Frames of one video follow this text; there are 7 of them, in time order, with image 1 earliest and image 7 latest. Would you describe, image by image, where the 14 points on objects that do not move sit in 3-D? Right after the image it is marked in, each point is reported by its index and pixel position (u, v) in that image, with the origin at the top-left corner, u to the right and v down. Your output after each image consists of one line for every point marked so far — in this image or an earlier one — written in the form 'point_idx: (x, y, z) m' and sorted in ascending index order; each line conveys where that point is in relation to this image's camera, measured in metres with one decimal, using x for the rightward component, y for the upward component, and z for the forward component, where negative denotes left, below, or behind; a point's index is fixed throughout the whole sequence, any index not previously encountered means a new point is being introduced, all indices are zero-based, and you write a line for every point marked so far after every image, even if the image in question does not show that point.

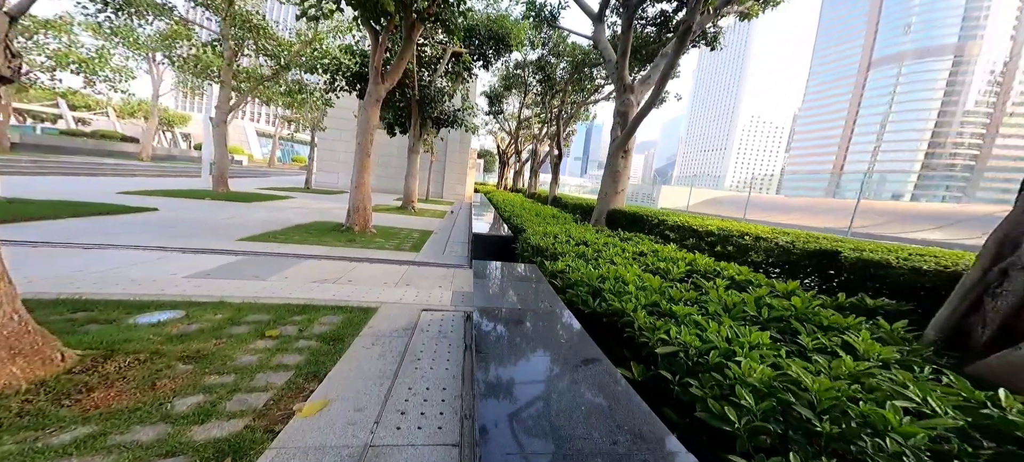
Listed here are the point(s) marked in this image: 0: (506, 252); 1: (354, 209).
0: (-0.1, -0.4, +6.2) m
1: (-3.4, +0.4, +7.6) m
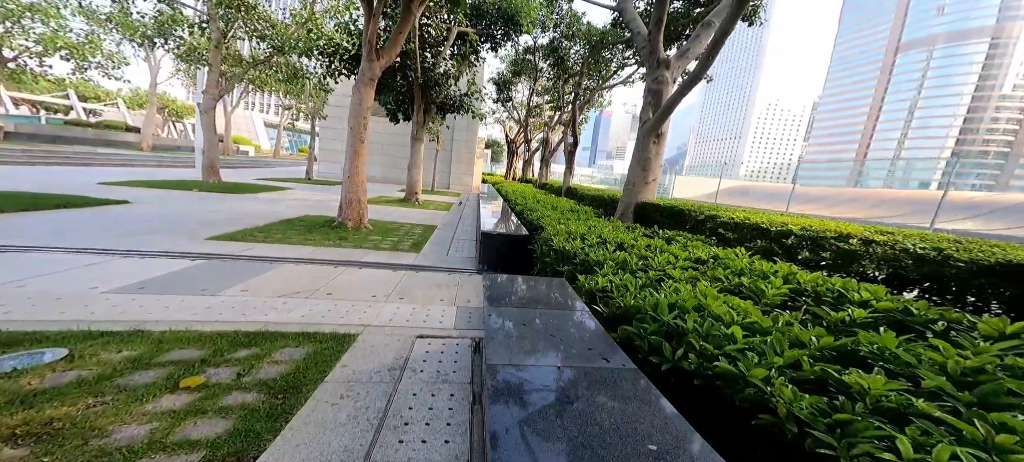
0: (+0.1, -0.4, +5.2) m
1: (-3.2, +0.5, +6.7) m
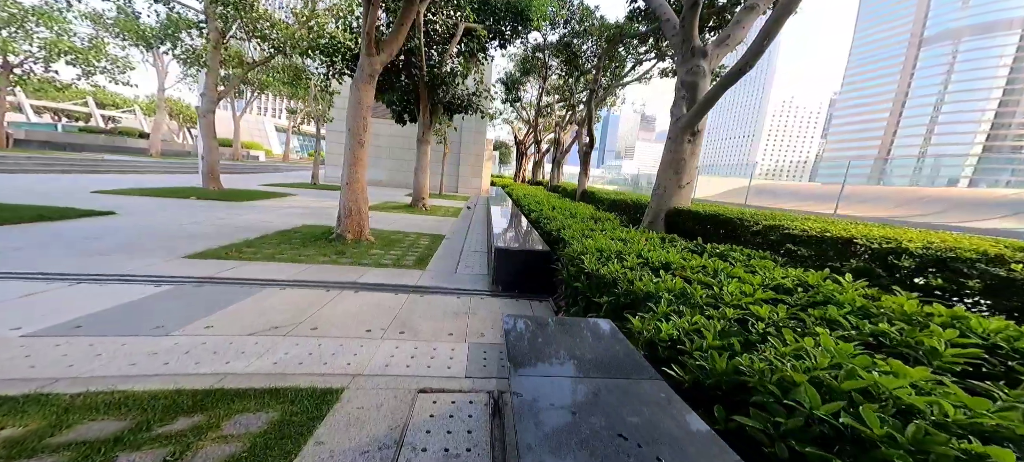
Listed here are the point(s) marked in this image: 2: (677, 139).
0: (+0.4, -0.6, +4.5) m
1: (-2.9, +0.3, +6.1) m
2: (+2.6, +1.4, +5.4) m
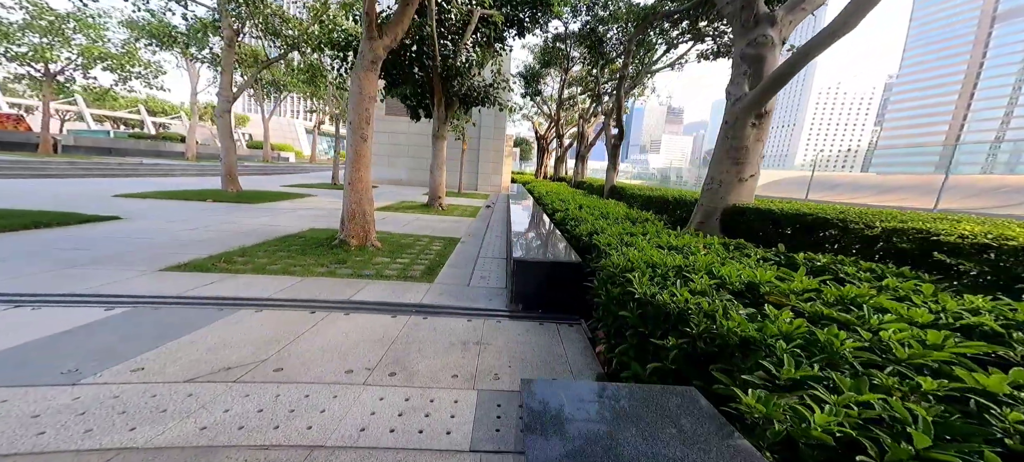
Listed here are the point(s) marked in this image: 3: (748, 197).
0: (+0.6, -0.6, +3.7) m
1: (-2.6, +0.2, +5.4) m
2: (+2.8, +1.4, +4.4) m
3: (+3.2, +0.5, +4.7) m
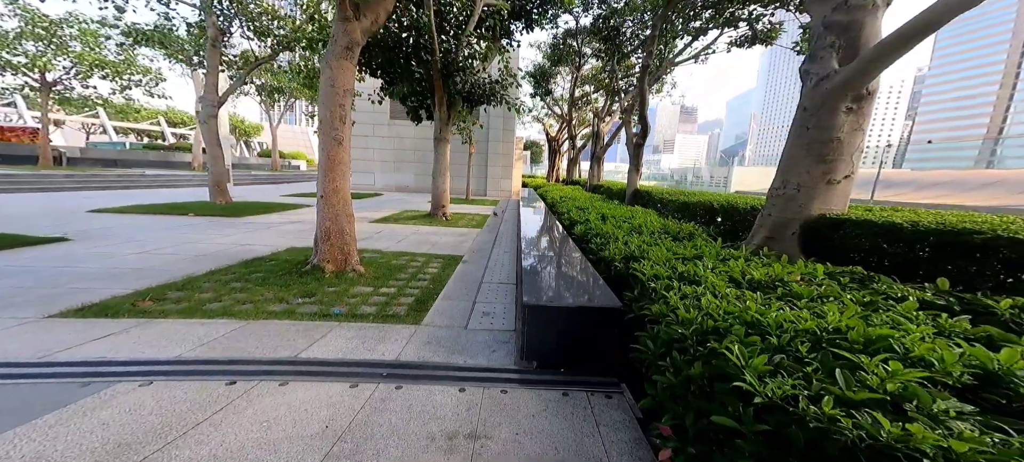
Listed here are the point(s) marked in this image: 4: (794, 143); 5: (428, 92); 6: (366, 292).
0: (+0.7, -0.8, +2.6) m
1: (-2.4, -0.1, +4.5) m
2: (+2.9, +1.2, +3.3) m
3: (+3.3, +0.3, +3.5) m
4: (+2.9, +0.9, +3.5) m
5: (-2.3, +3.9, +9.8) m
6: (-1.7, -0.7, +4.1) m
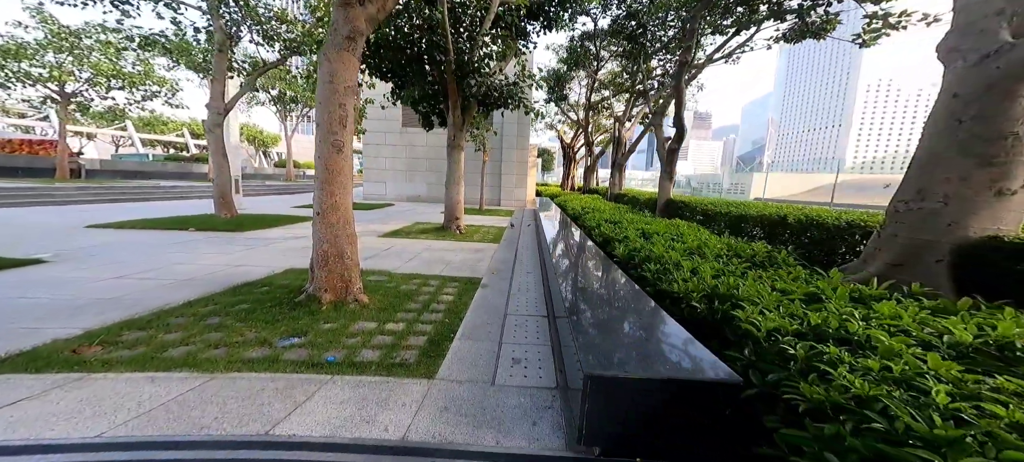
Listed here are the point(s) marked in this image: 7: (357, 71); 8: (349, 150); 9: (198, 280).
0: (+1.0, -1.0, +1.8) m
1: (-2.1, -0.3, +3.8) m
2: (+3.2, +1.0, +2.4) m
3: (+3.6, +0.1, +2.6) m
4: (+3.2, +0.7, +2.7) m
5: (-1.8, +3.5, +9.1) m
6: (-1.4, -0.9, +3.4) m
7: (-1.6, +1.7, +3.6) m
8: (-1.7, +0.8, +3.6) m
9: (-3.9, -0.7, +4.3) m
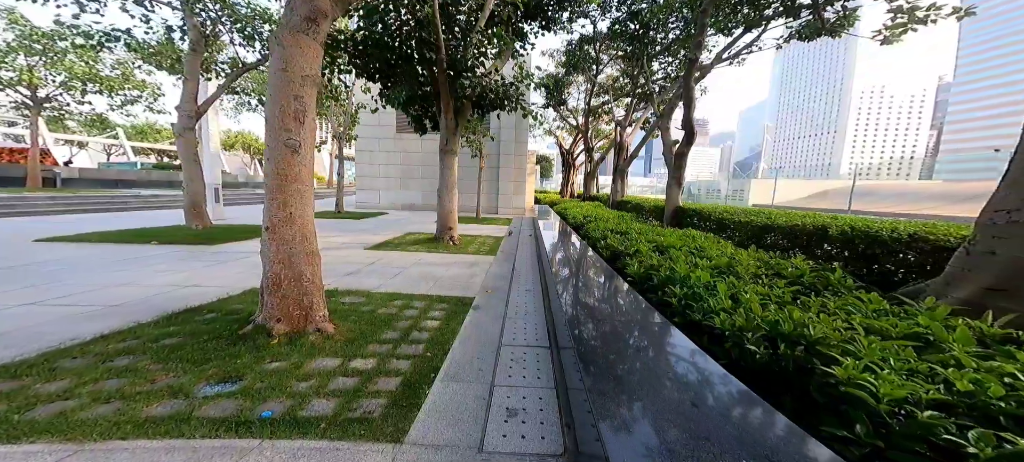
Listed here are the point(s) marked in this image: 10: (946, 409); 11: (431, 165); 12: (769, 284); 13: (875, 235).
0: (+0.9, -1.1, +1.2) m
1: (-2.1, -0.5, +3.1) m
2: (+3.2, +0.9, +1.8) m
3: (+3.5, 0.0, +2.0) m
4: (+3.1, +0.6, +2.1) m
5: (-1.9, +3.3, +8.6) m
6: (-1.4, -1.1, +2.7) m
7: (-1.7, +1.5, +3.0) m
8: (-1.7, +0.7, +3.0) m
9: (-3.9, -0.8, +3.6) m
10: (+1.4, -0.6, +1.1) m
11: (-3.7, +3.1, +16.1) m
12: (+2.0, -0.4, +2.7) m
13: (+3.8, 0.0, +3.6) m
